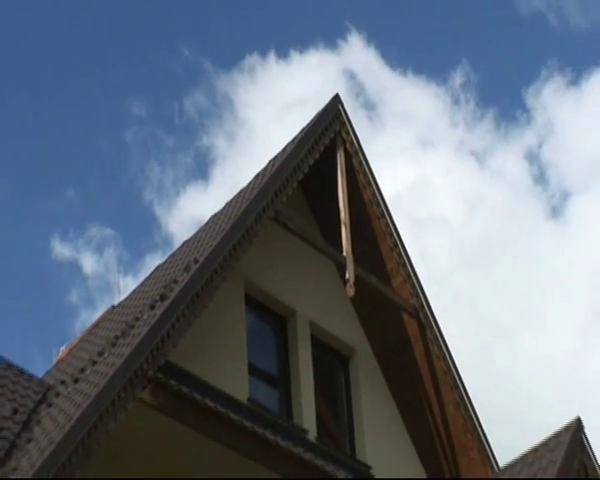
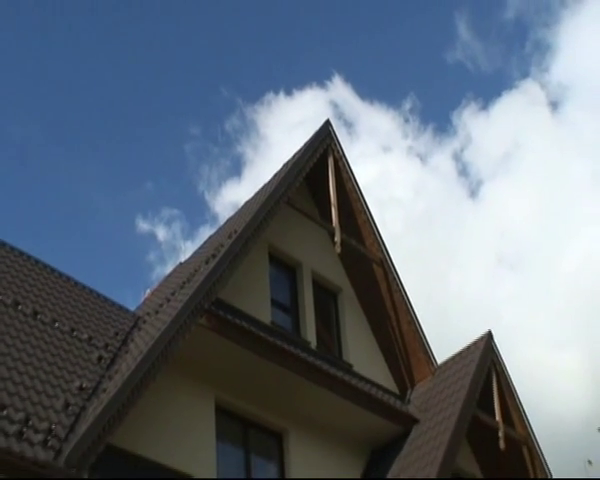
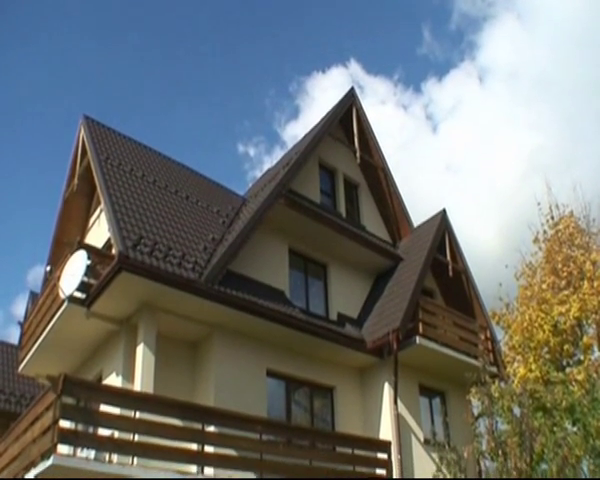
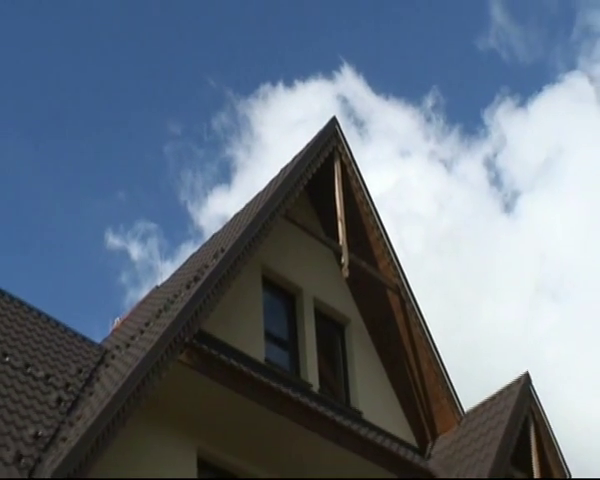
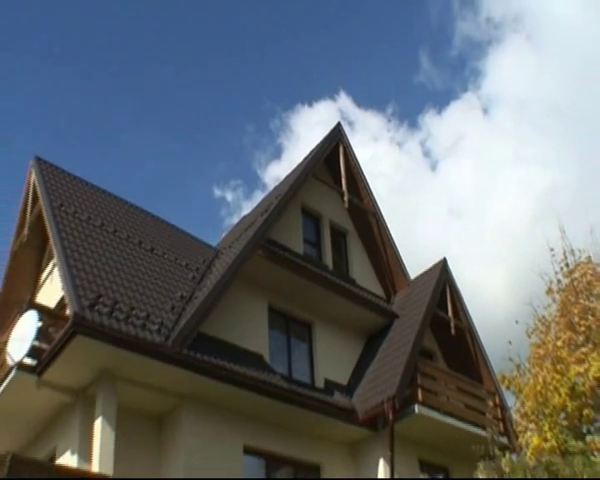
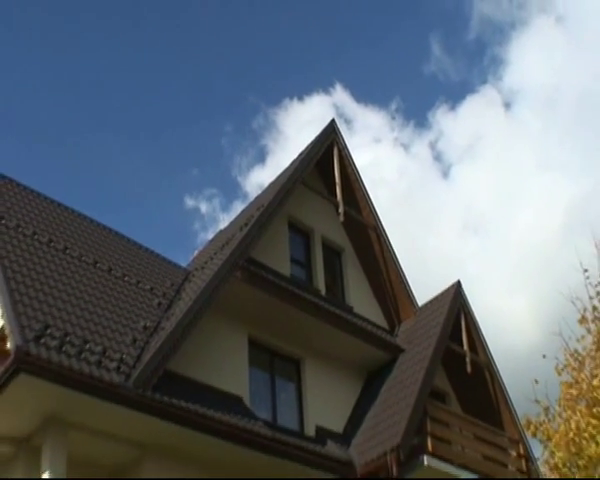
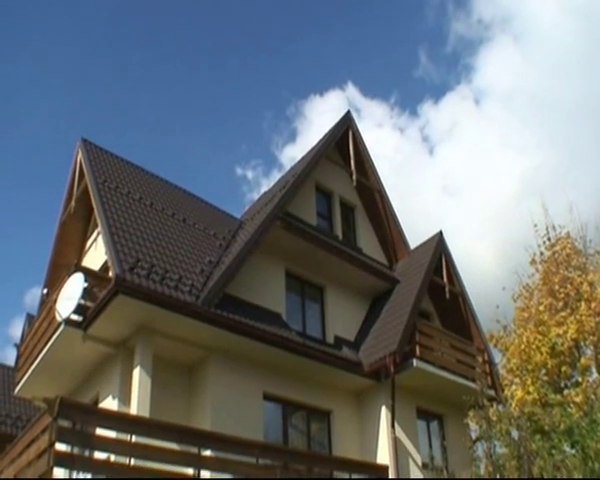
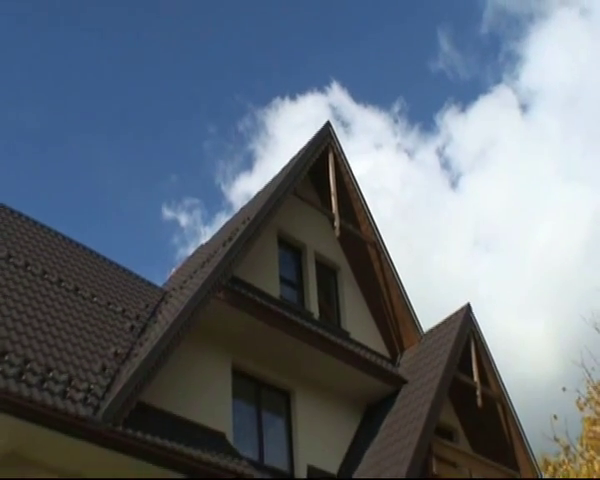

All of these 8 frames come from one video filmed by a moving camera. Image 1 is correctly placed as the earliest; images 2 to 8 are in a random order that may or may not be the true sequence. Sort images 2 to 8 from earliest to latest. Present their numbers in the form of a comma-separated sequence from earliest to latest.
4, 2, 8, 6, 5, 7, 3
